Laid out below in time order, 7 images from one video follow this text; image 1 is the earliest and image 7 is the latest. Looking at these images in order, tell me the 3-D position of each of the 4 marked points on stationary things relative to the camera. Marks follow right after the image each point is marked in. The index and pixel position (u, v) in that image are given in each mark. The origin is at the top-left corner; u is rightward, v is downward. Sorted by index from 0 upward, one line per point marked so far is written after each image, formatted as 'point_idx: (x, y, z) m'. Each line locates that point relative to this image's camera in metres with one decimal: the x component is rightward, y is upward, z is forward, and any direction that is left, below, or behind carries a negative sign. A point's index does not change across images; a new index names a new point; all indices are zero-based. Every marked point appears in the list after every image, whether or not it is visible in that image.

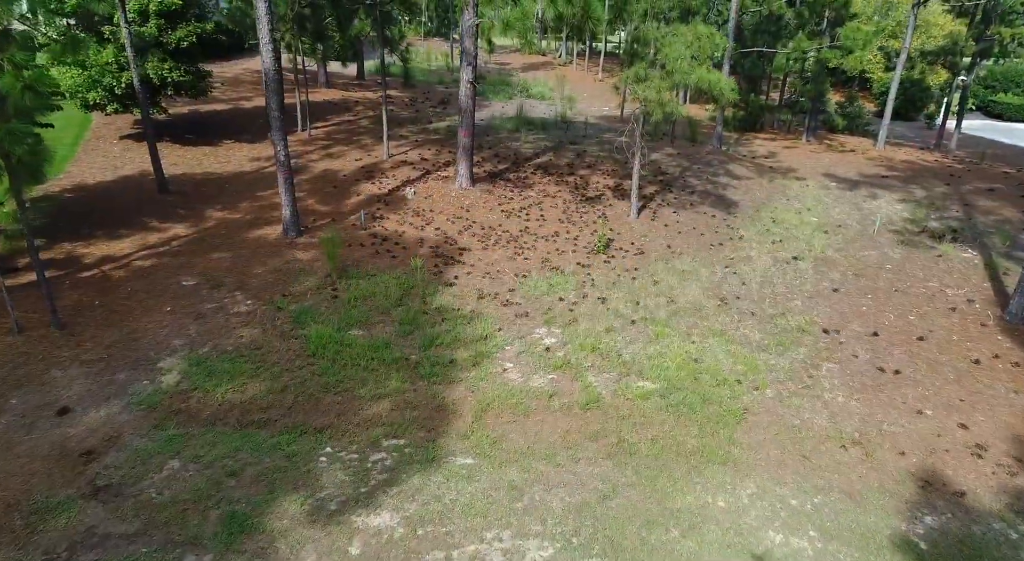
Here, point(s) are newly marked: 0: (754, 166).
0: (+5.9, +2.8, +15.5) m
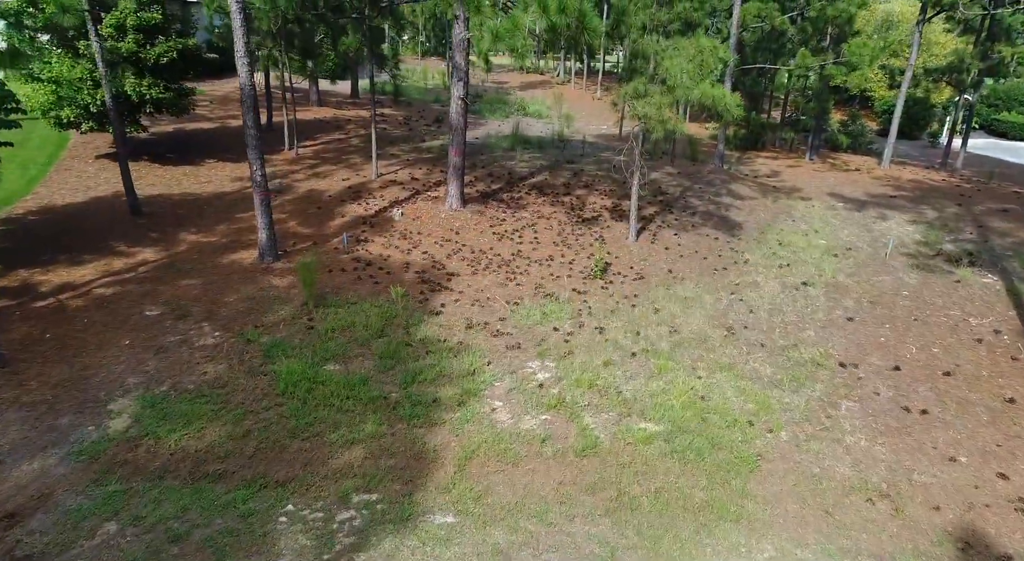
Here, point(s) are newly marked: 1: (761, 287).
0: (+5.7, +2.2, +15.0) m
1: (+3.6, -0.1, +9.4) m
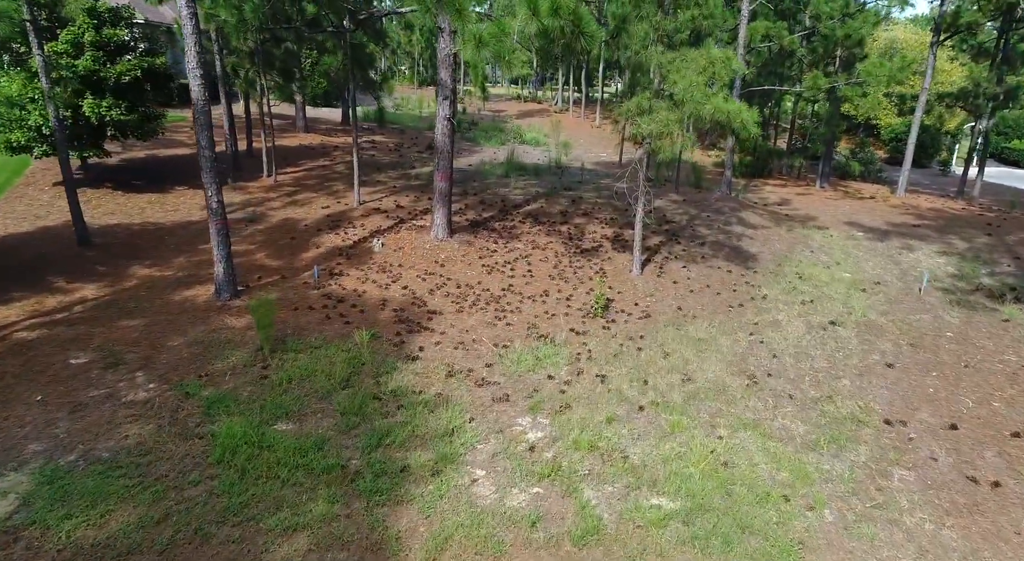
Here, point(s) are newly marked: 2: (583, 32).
0: (+5.6, +1.4, +14.0) m
1: (+3.5, -0.6, +8.3) m
2: (+0.8, +2.8, +7.3) m
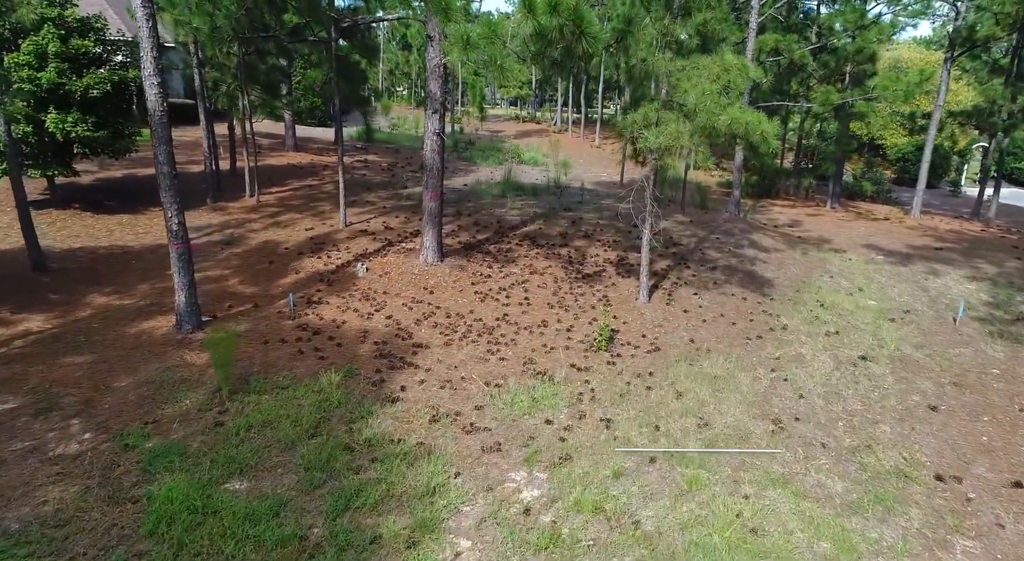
0: (+5.5, +0.9, +13.2) m
1: (+3.4, -0.9, +7.4) m
2: (+0.7, +2.5, +6.5) m
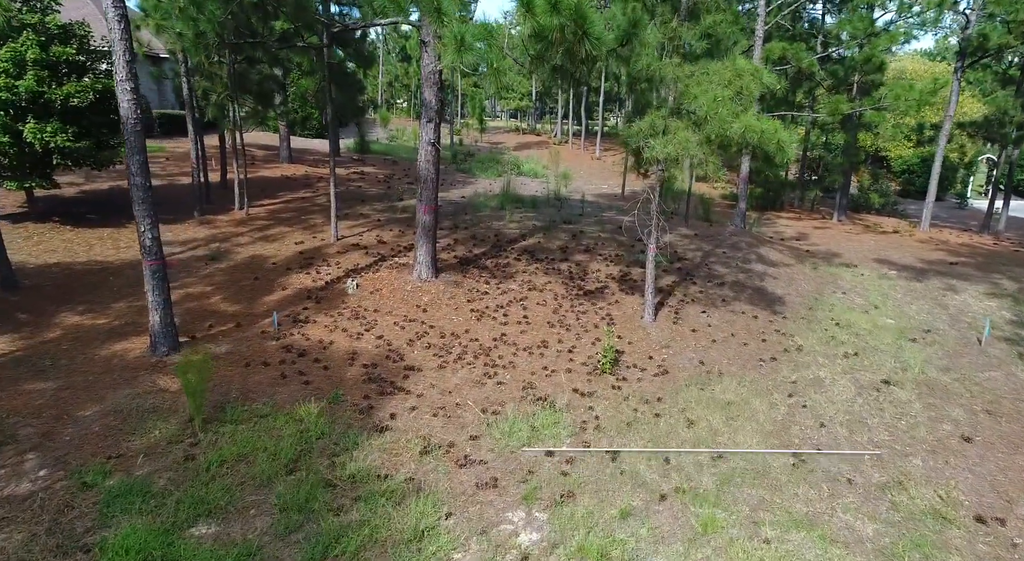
0: (+5.5, +0.6, +12.7) m
1: (+3.4, -1.2, +6.9) m
2: (+0.7, +2.3, +6.1) m
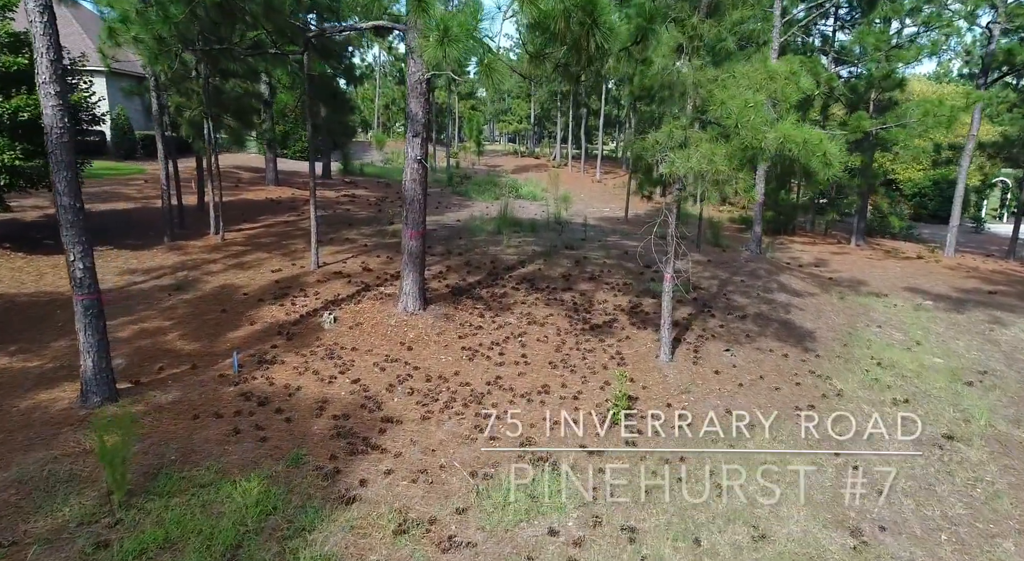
0: (+5.5, +0.1, +11.7) m
1: (+3.4, -1.5, +5.9) m
2: (+0.7, +2.0, +5.2) m
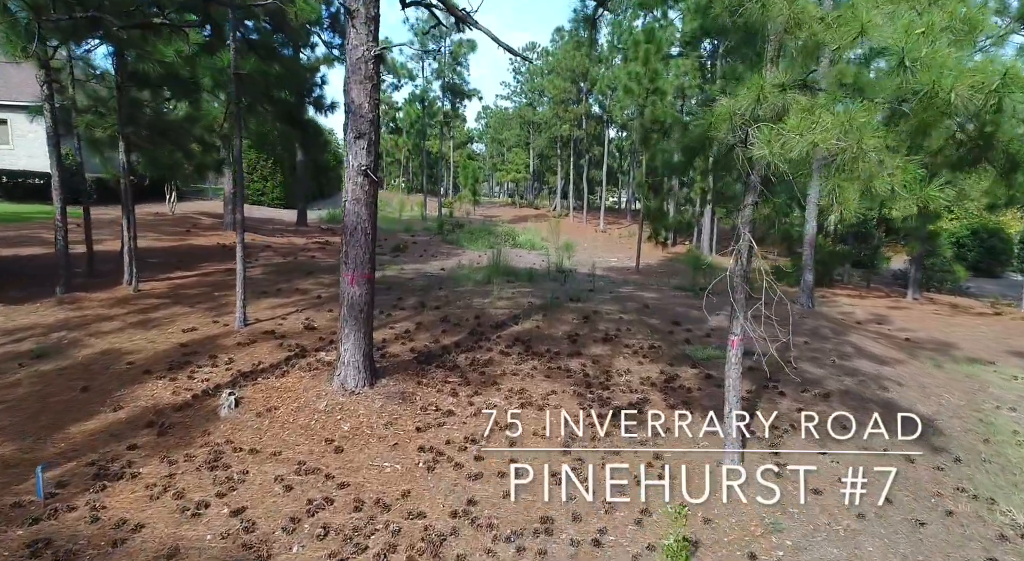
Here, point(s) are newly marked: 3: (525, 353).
0: (+5.3, -0.8, +9.2) m
1: (+3.2, -1.8, +3.2) m
2: (+0.5, +1.7, +2.8) m
3: (+0.2, -0.8, +7.1) m
